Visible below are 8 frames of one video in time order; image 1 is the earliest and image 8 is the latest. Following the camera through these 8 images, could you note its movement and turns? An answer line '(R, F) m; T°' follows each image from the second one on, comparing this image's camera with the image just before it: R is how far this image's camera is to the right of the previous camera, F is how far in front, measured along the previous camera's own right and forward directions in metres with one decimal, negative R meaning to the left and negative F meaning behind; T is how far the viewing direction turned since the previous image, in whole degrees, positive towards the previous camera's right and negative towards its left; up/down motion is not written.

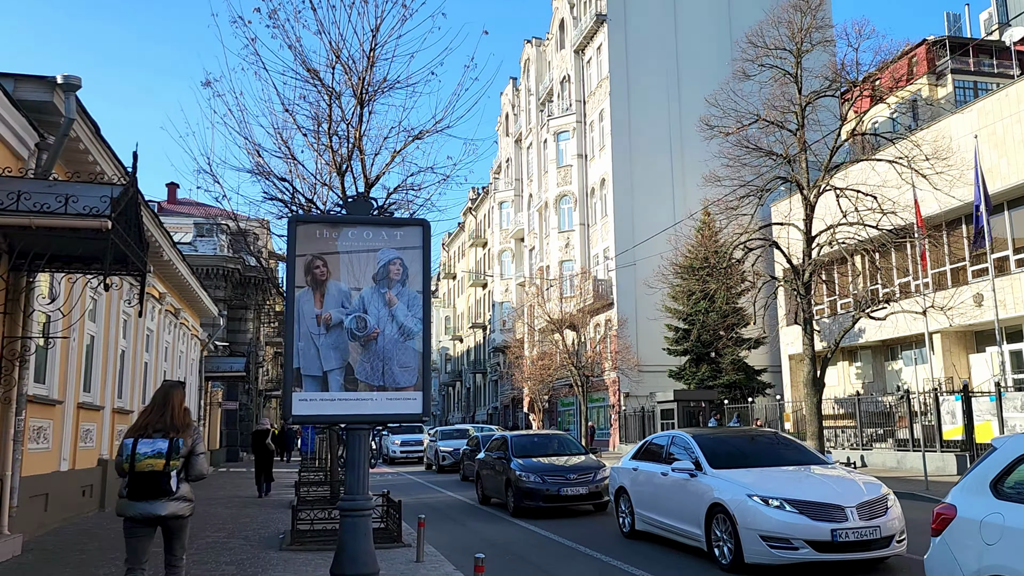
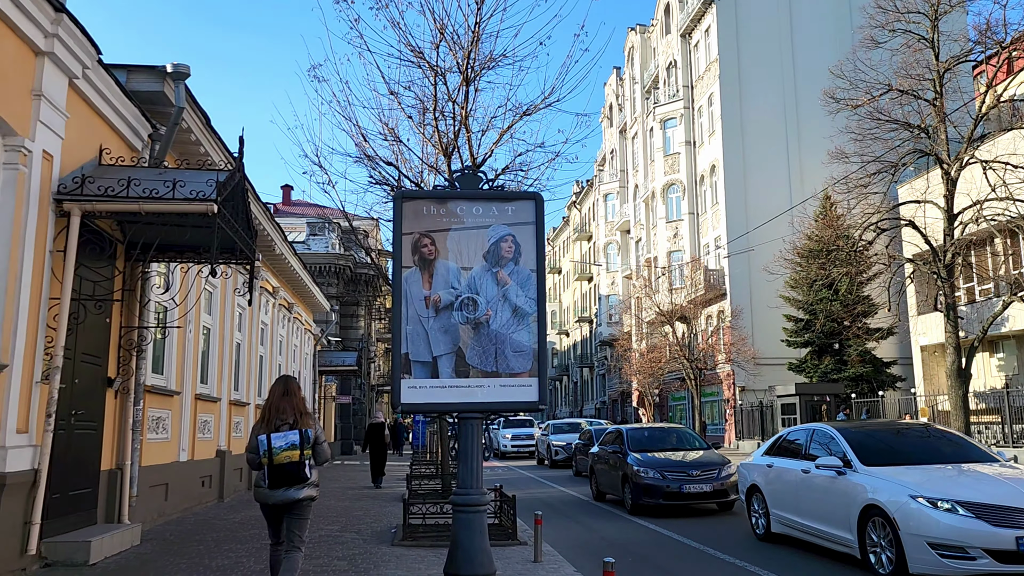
(-0.2, +0.6) m; -7°
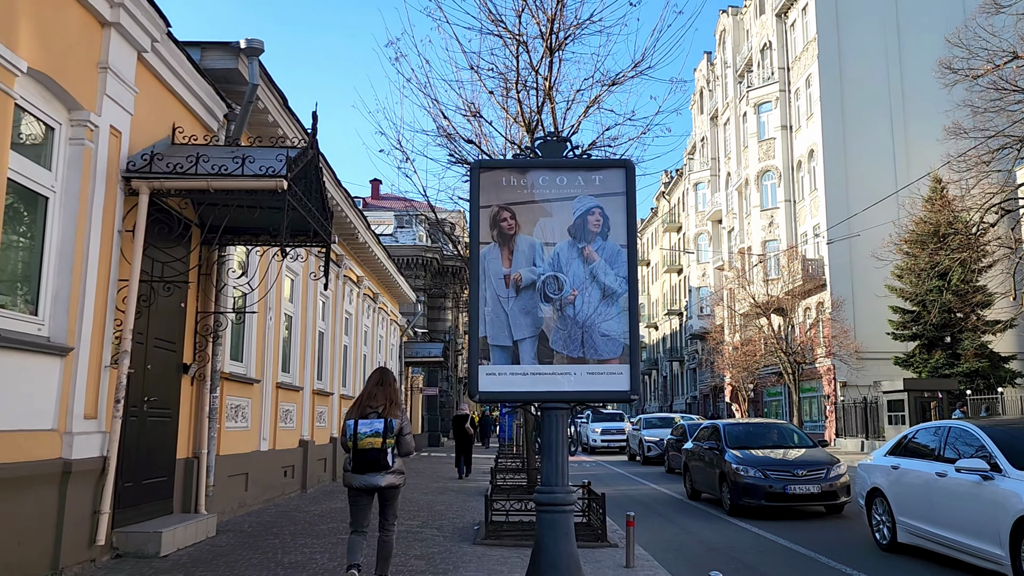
(0.0, +0.7) m; -6°
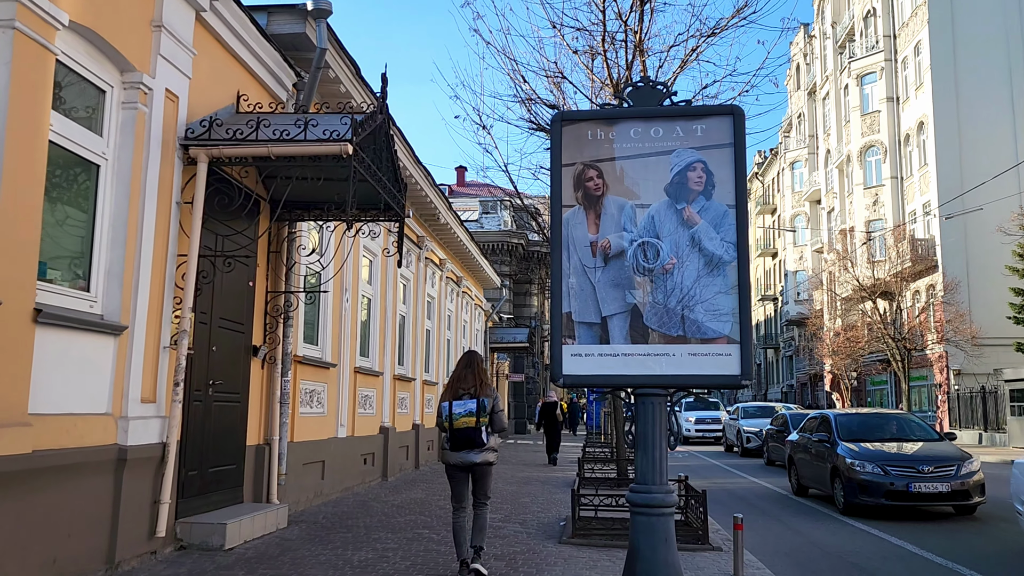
(0.0, +0.8) m; -6°
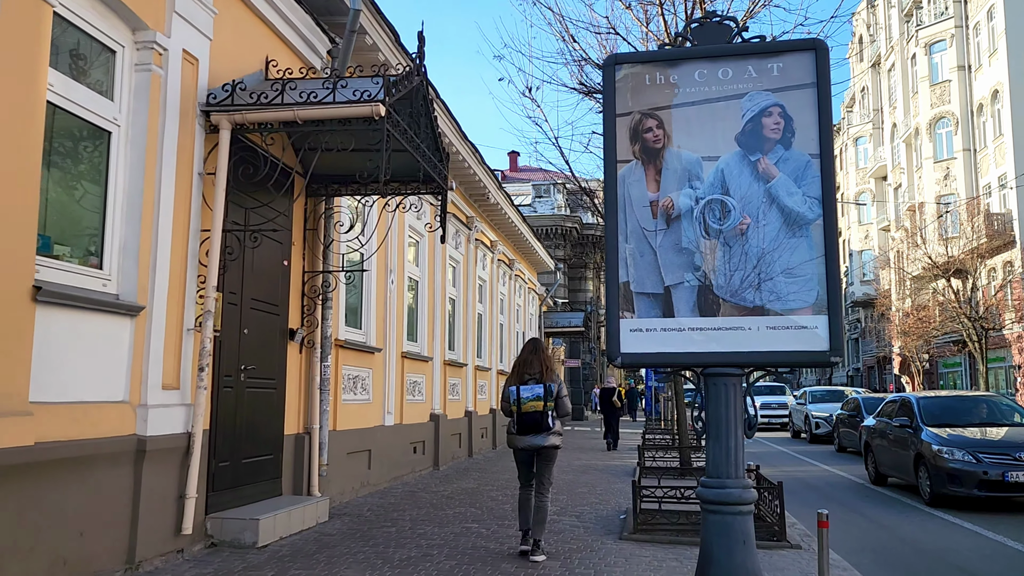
(0.0, +0.7) m; -4°
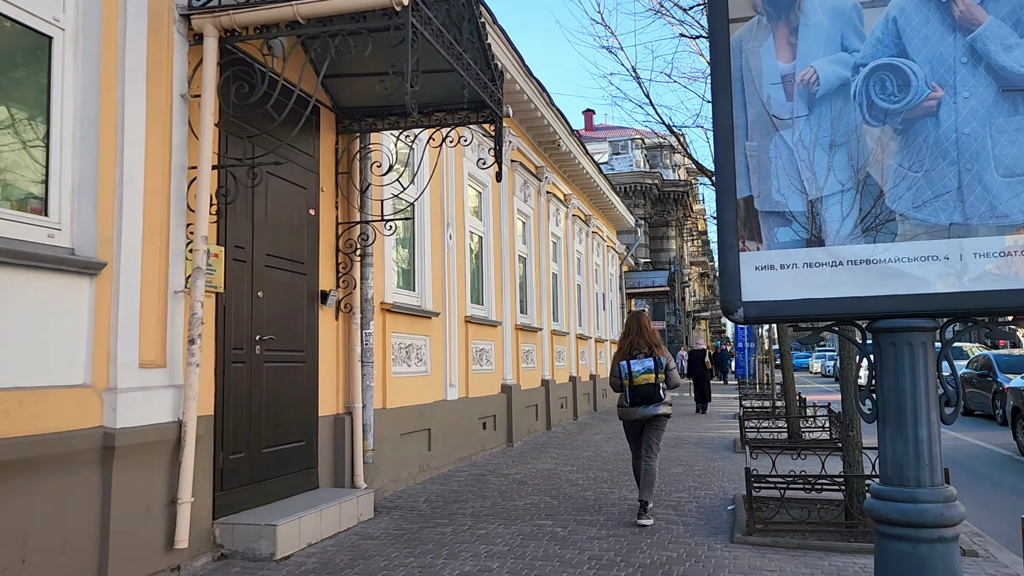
(0.0, +1.6) m; -6°
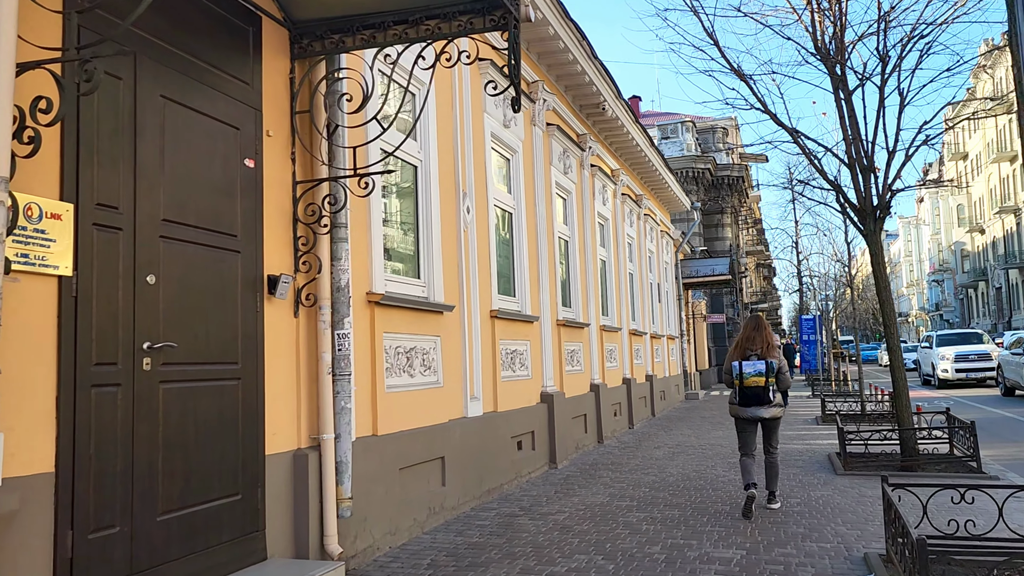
(+0.1, +2.2) m; -3°
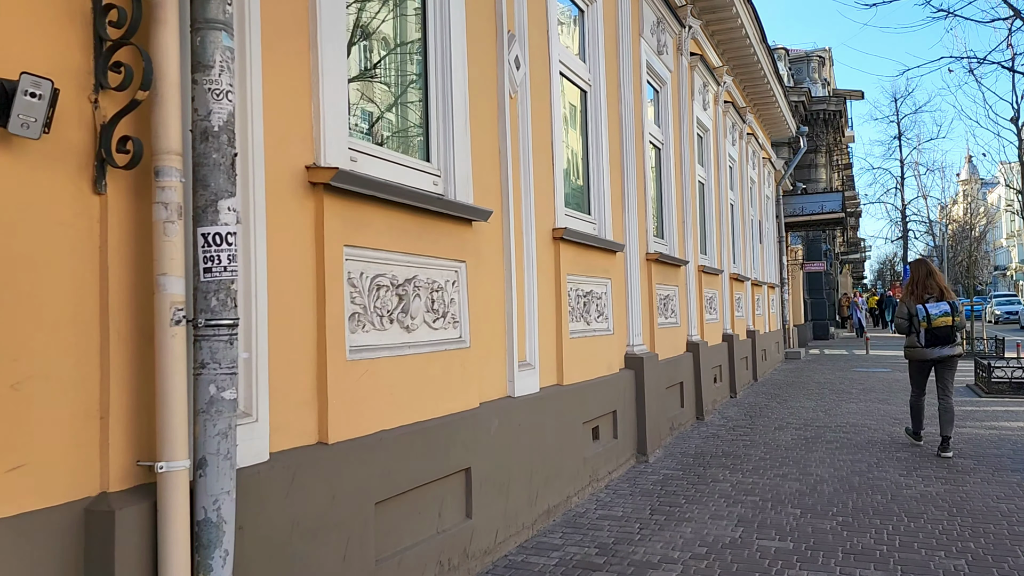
(0.0, +3.1) m; -5°
